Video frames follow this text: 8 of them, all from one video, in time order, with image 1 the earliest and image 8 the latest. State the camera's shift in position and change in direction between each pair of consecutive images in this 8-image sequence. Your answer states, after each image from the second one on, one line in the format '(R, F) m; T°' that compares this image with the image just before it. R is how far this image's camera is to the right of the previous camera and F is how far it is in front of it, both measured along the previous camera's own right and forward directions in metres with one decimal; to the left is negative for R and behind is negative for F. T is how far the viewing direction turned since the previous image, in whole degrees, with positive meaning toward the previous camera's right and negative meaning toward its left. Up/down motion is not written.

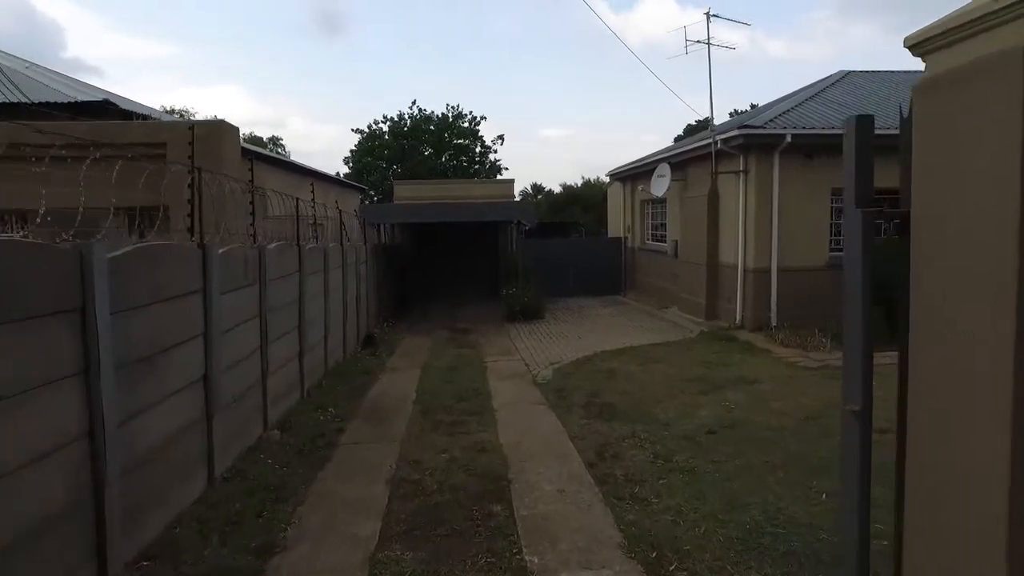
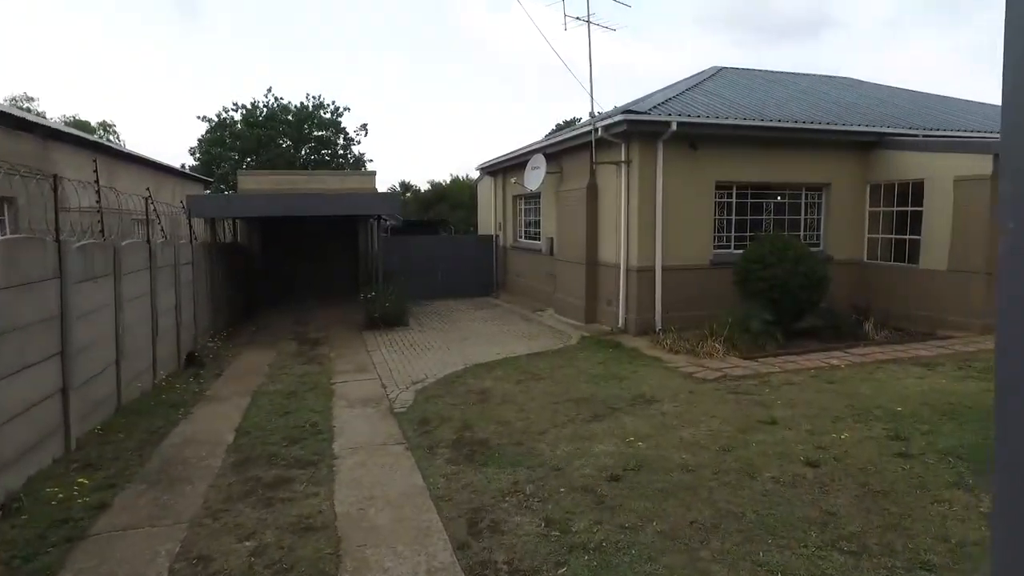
(+0.2, +1.2) m; +11°
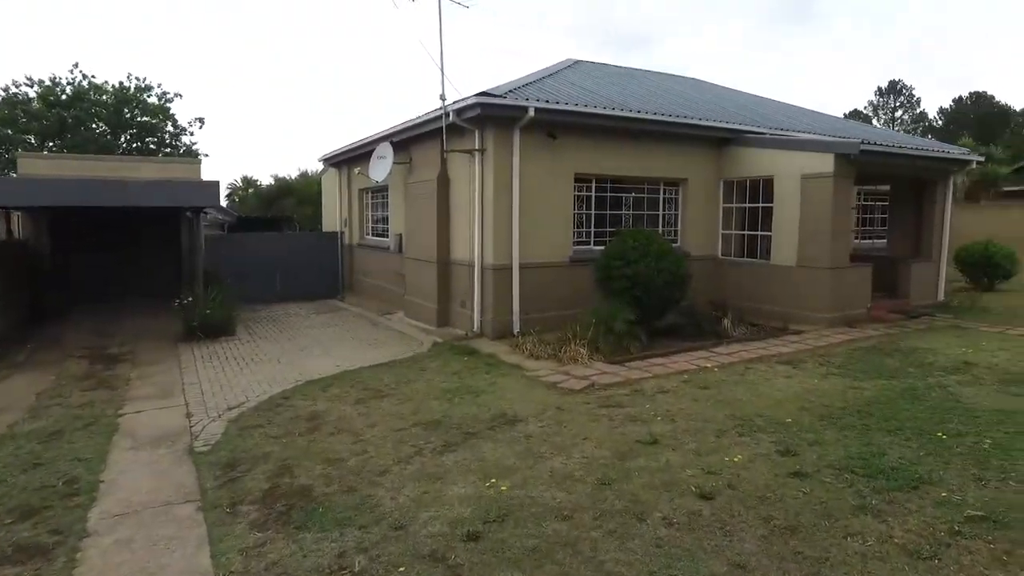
(+0.1, +0.9) m; +12°
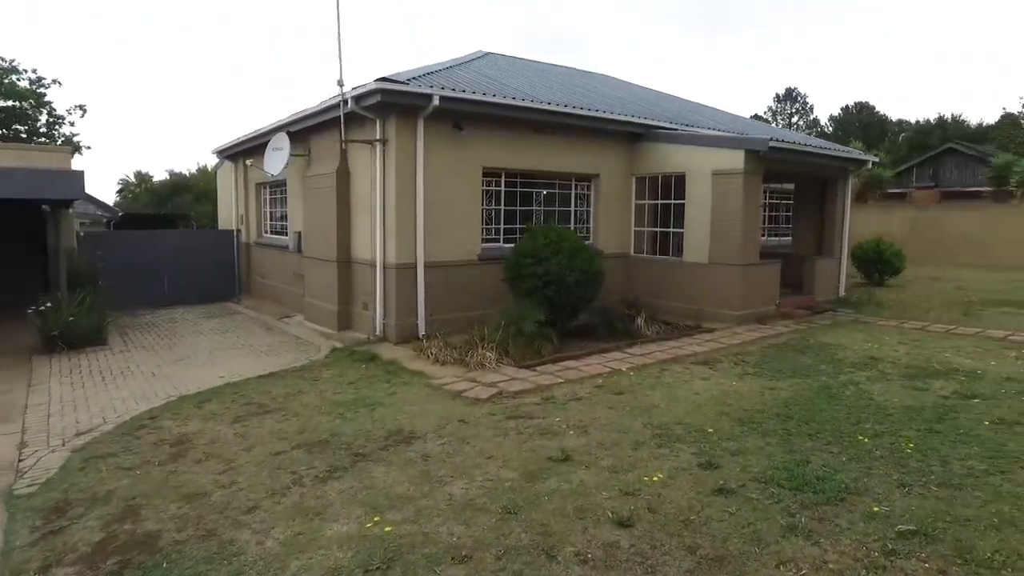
(+0.1, +0.5) m; +7°
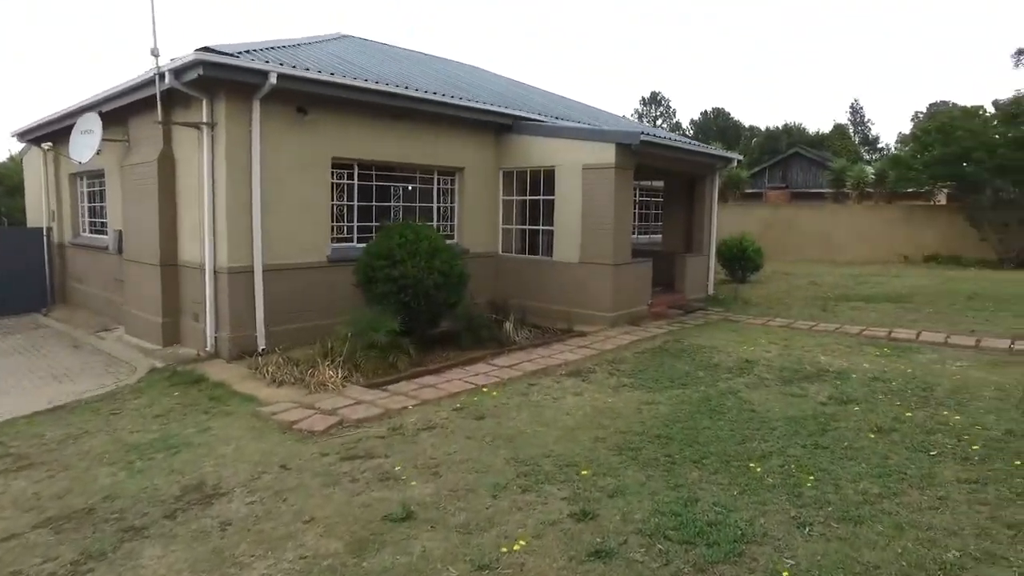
(+0.2, +0.7) m; +10°
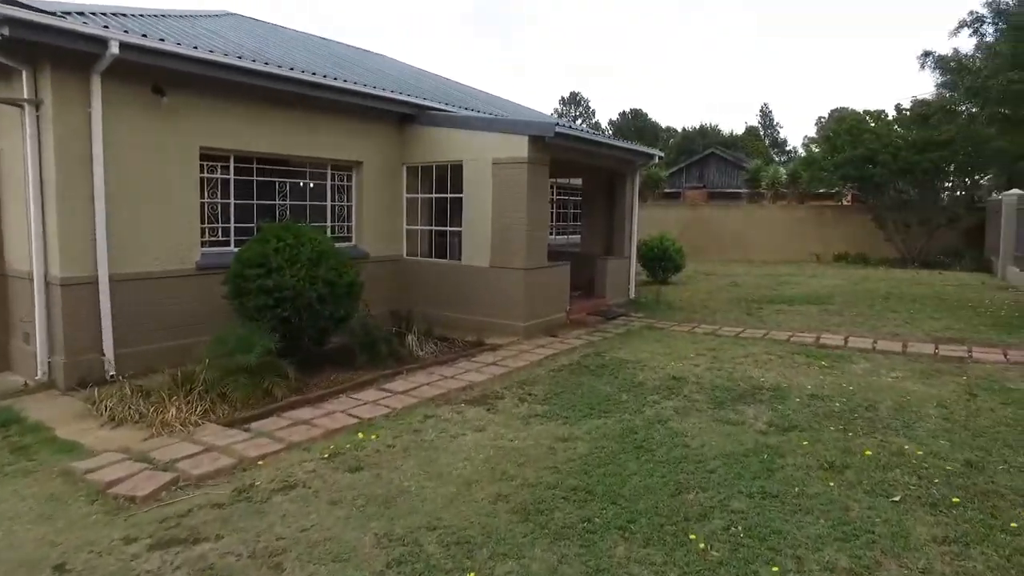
(+0.2, +0.8) m; +6°
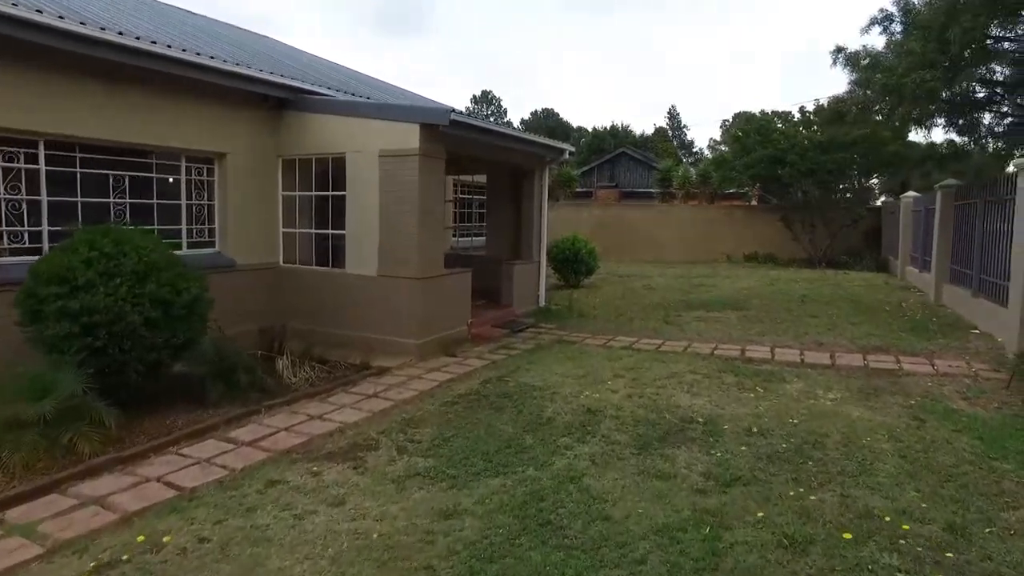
(+0.2, +1.0) m; +7°
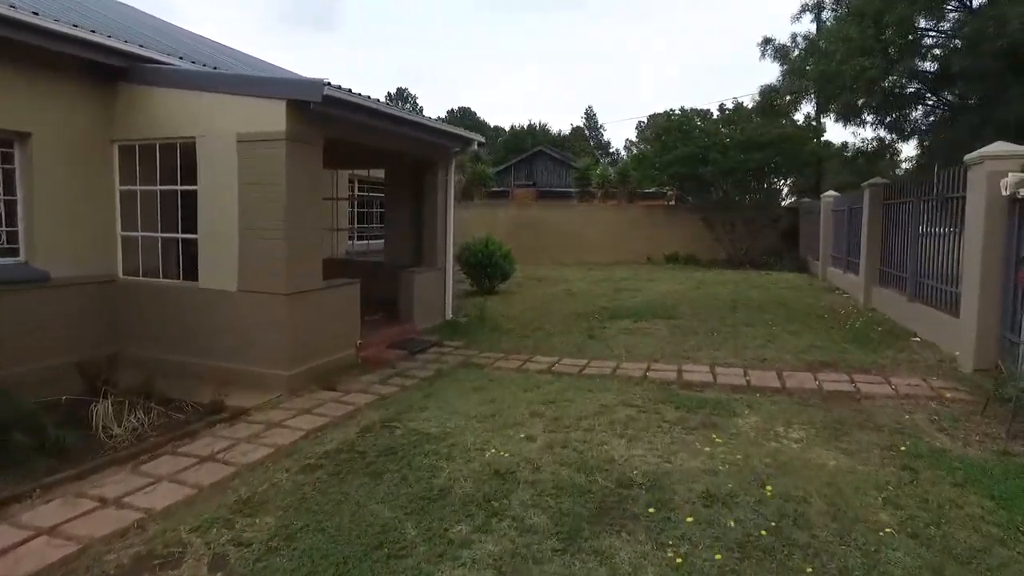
(+0.2, +1.2) m; +7°
